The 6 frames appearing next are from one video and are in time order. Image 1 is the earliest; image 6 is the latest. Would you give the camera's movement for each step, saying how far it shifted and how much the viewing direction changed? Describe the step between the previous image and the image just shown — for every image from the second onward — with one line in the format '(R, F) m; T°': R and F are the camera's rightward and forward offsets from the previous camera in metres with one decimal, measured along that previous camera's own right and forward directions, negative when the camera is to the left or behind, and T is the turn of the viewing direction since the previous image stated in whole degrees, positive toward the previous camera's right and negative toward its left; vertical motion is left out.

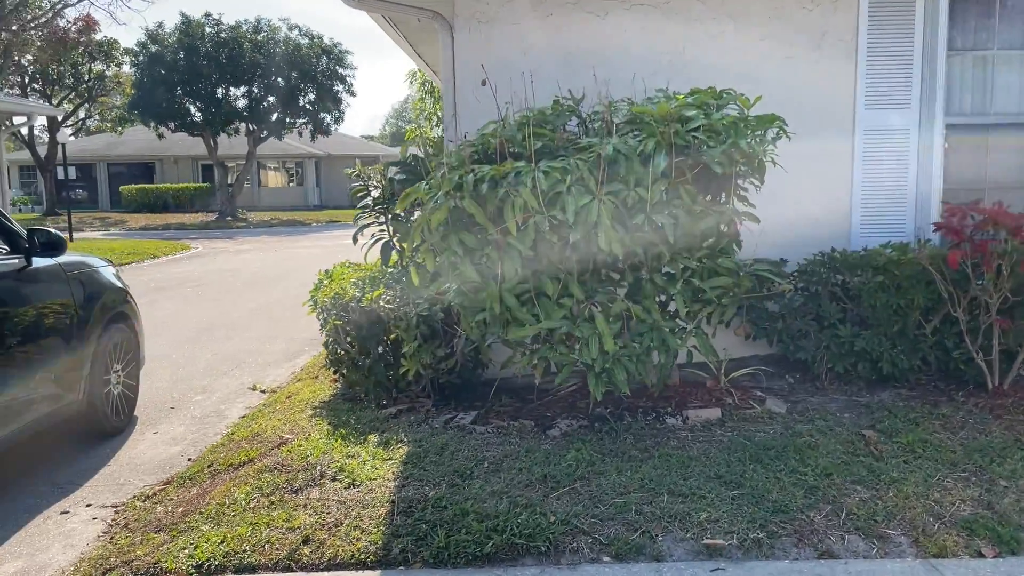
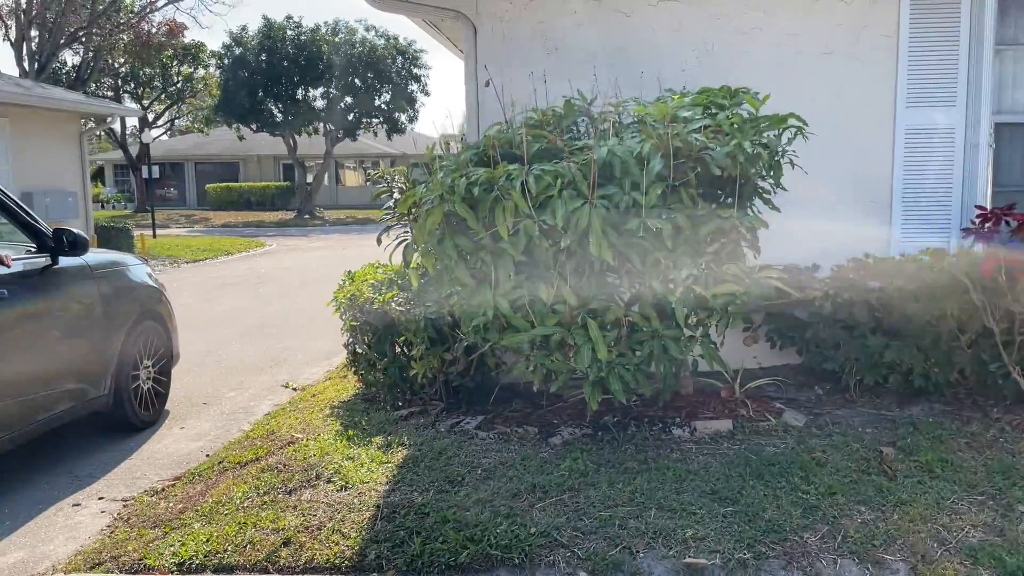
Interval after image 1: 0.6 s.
(+0.4, +0.1) m; -5°
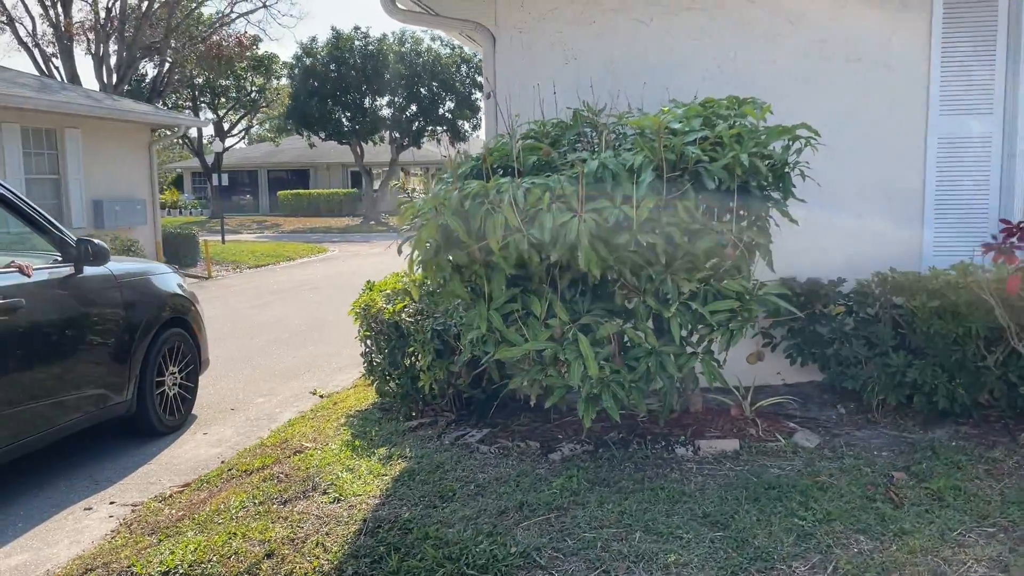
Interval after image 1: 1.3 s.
(+0.3, +0.1) m; -5°
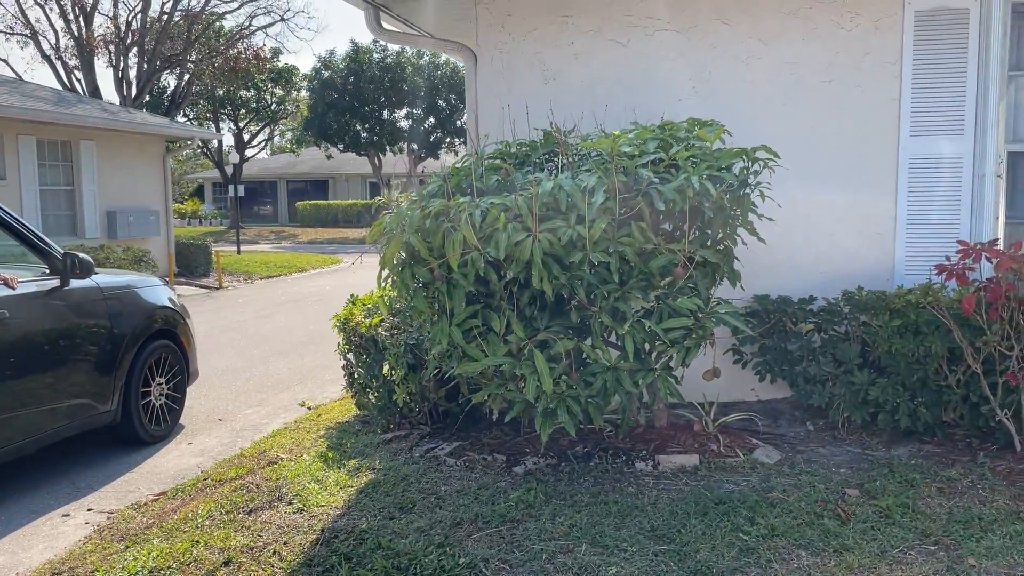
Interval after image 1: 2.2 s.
(+0.3, -0.1) m; -1°
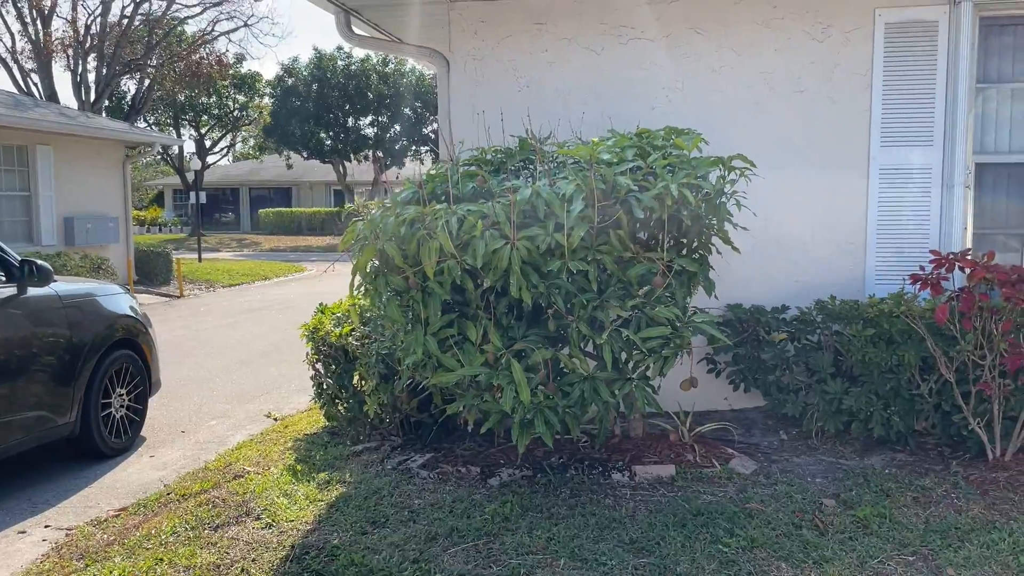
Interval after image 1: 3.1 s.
(-0.1, +0.1) m; +2°
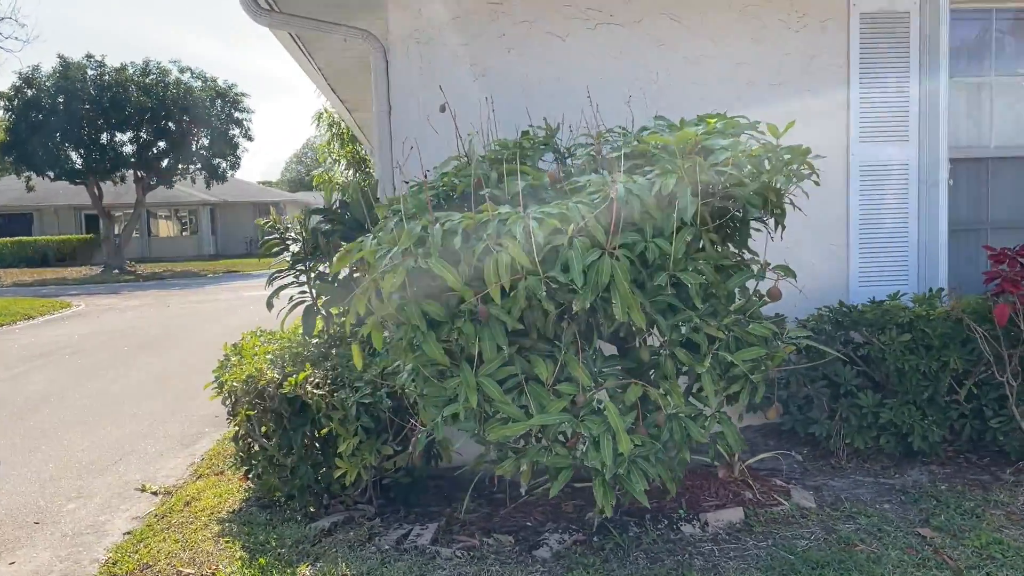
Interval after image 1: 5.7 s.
(-1.1, +1.0) m; +15°
